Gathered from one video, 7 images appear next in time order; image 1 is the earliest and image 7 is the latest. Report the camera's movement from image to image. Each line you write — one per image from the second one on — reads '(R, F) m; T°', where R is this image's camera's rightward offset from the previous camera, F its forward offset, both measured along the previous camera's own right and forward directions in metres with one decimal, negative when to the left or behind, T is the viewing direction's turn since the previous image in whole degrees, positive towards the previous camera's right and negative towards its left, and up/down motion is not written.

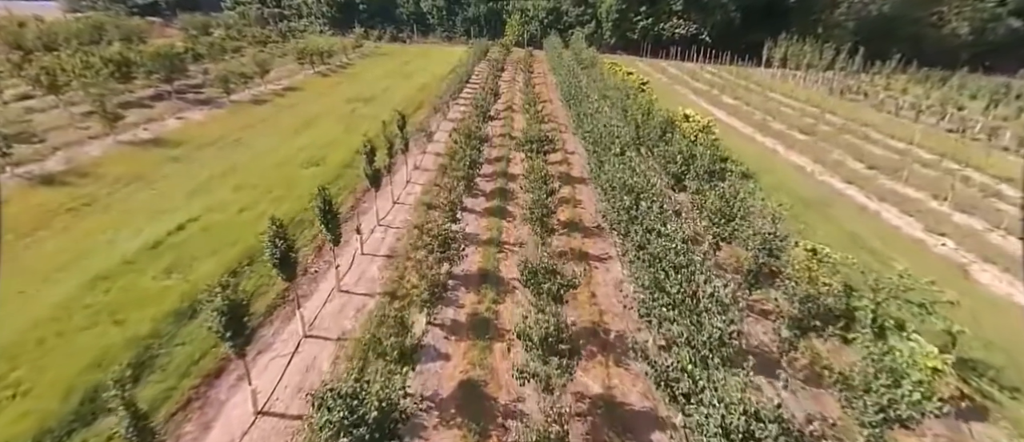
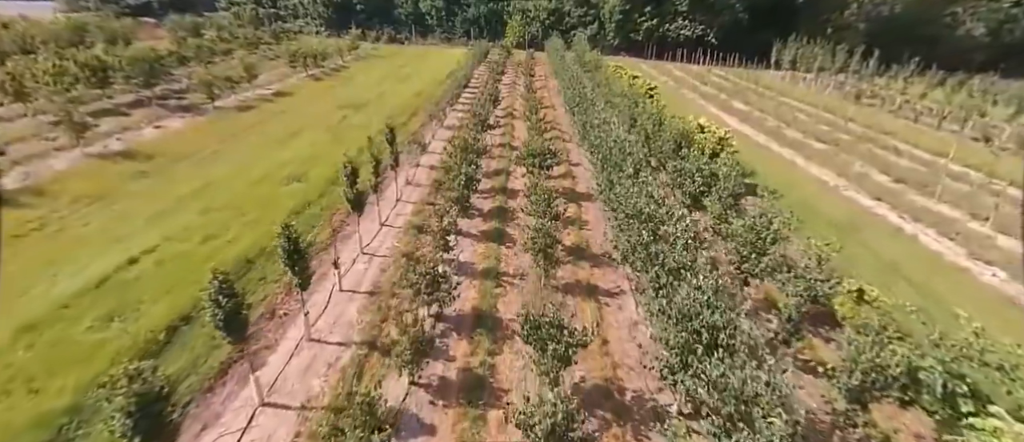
(+0.1, +1.8) m; 0°
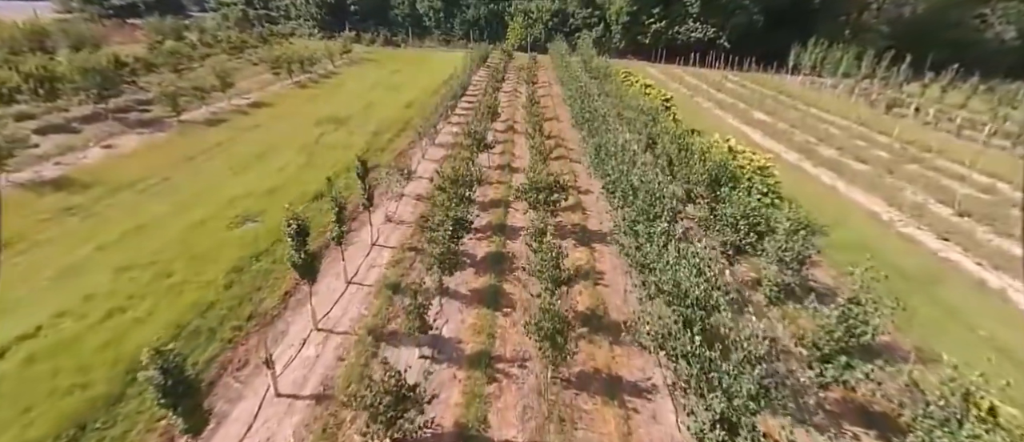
(+0.1, +3.4) m; 0°
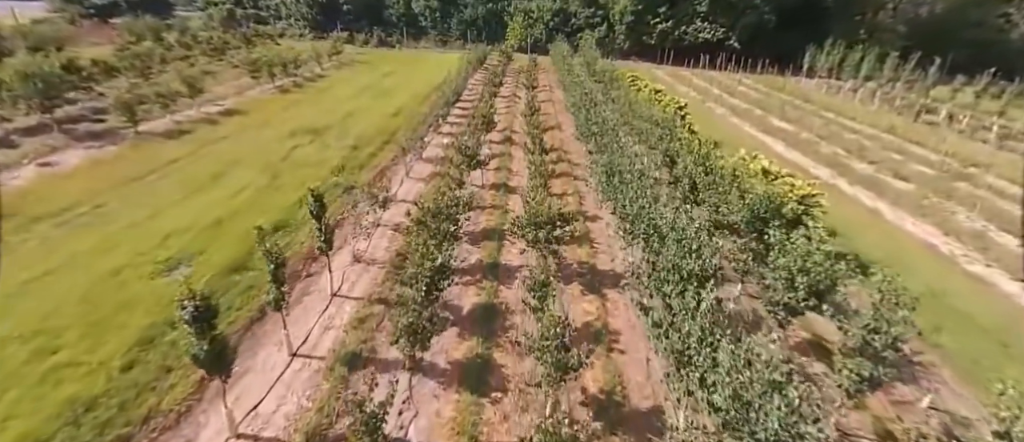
(+0.2, +3.1) m; 0°
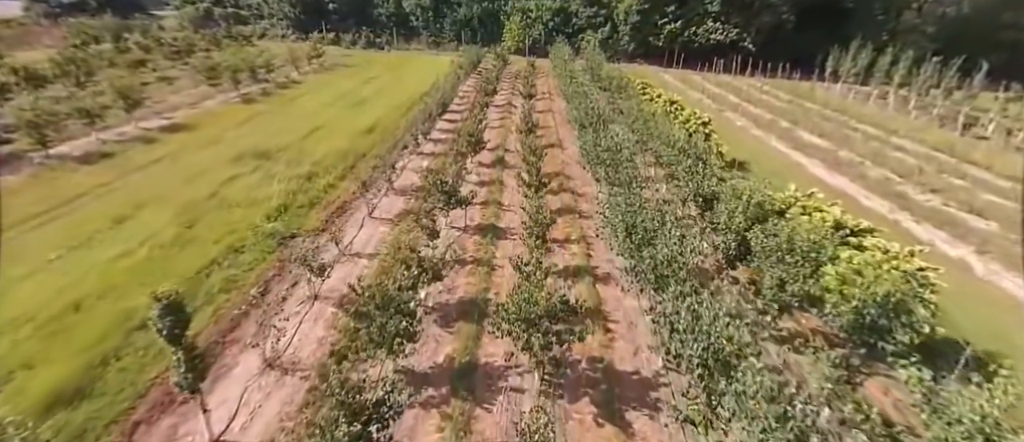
(+0.4, +4.6) m; 0°
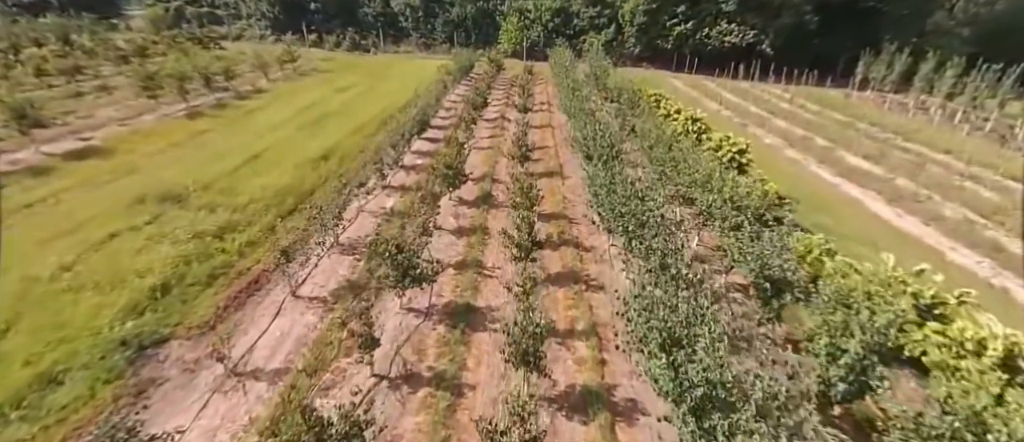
(+0.5, +5.1) m; 0°
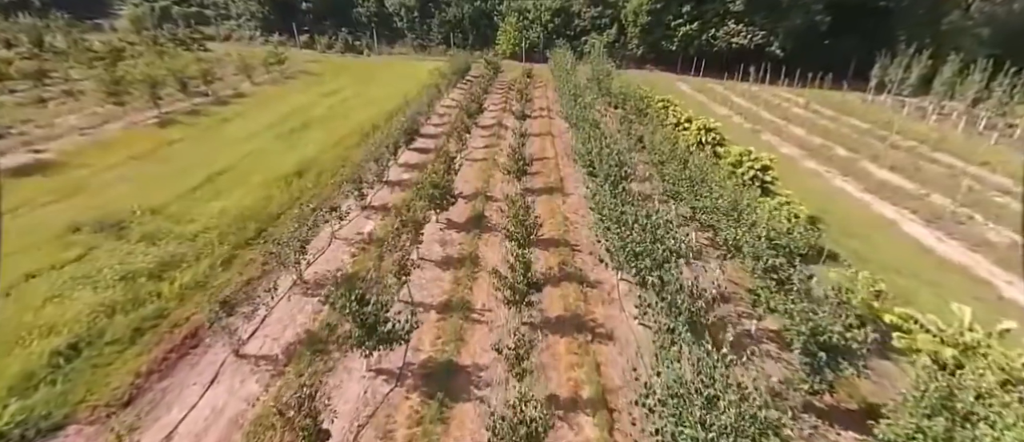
(+0.2, +2.2) m; 0°
